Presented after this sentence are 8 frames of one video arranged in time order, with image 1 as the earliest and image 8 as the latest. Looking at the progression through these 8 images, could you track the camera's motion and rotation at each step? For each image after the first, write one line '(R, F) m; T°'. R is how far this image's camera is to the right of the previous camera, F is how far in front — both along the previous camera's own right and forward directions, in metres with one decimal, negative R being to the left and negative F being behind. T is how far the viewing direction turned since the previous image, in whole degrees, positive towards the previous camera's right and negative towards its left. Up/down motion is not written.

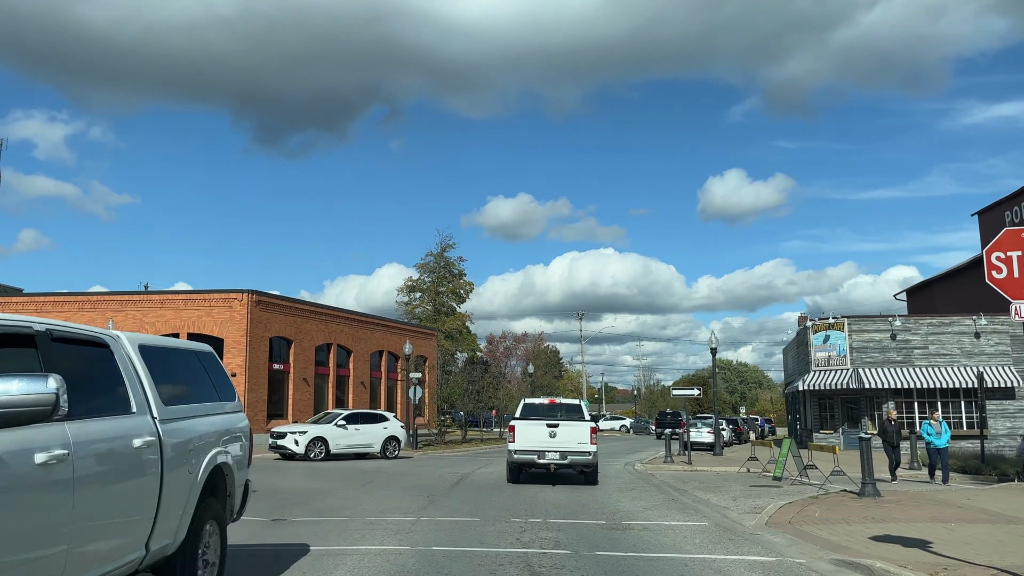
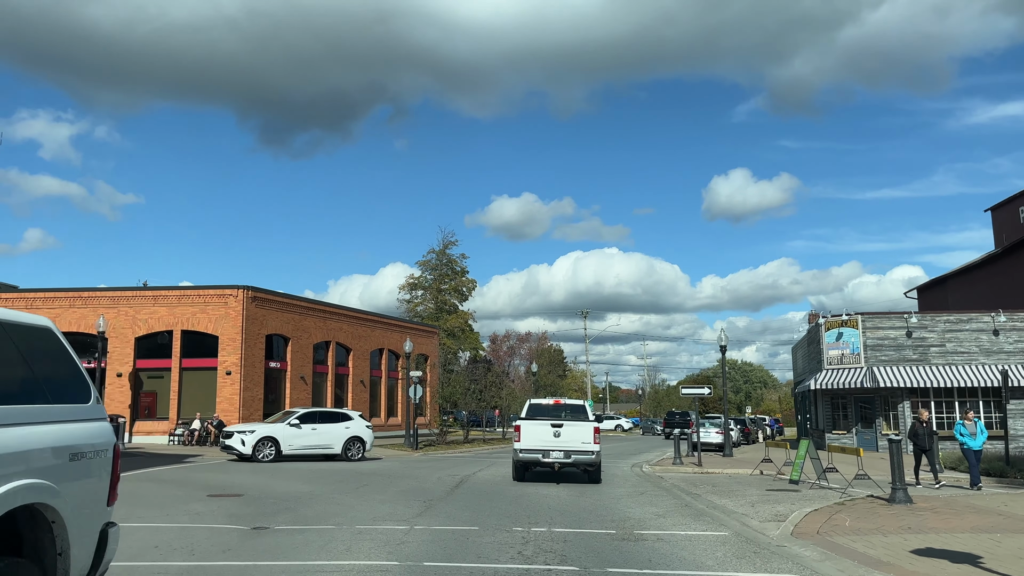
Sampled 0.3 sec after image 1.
(0.0, +1.0) m; 0°
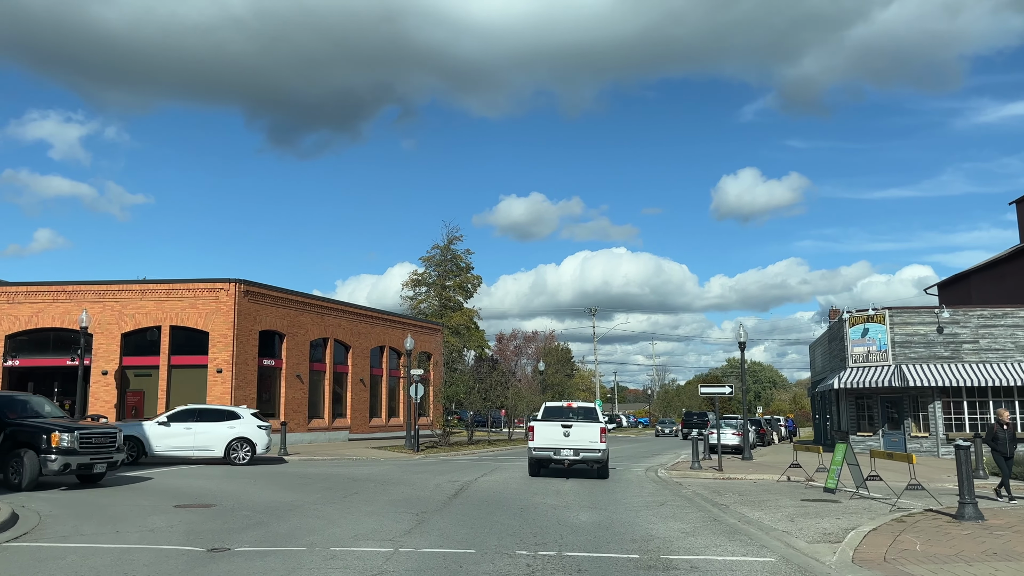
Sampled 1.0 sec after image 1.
(+0.1, +1.7) m; -1°
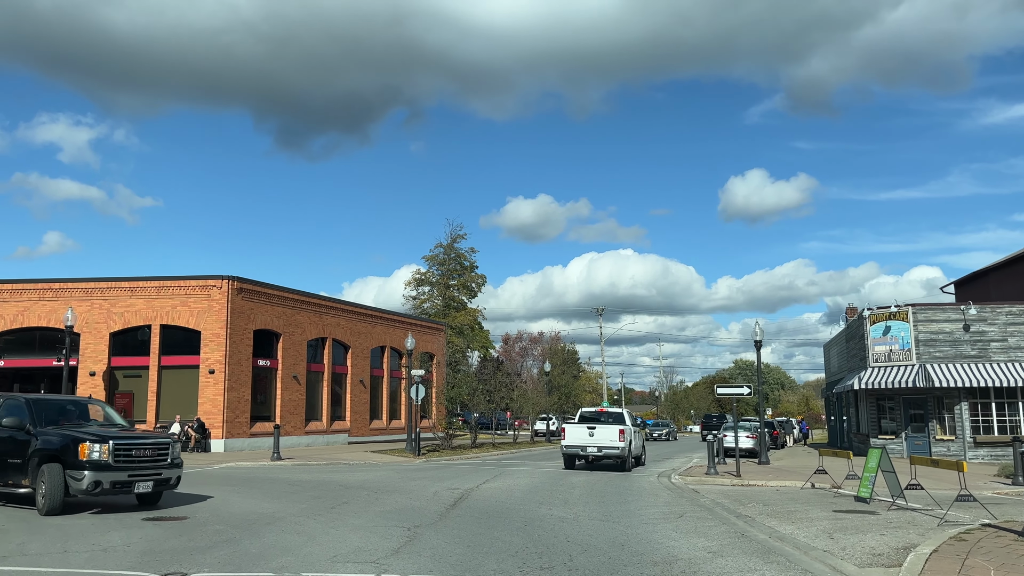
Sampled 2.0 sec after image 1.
(+0.1, +1.3) m; 0°
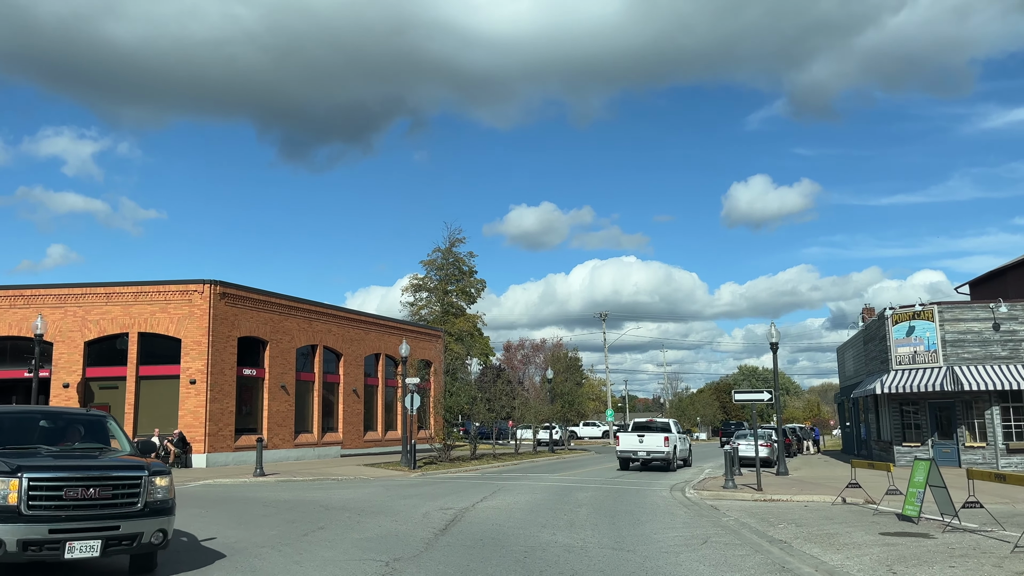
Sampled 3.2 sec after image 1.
(+0.1, +1.7) m; 0°
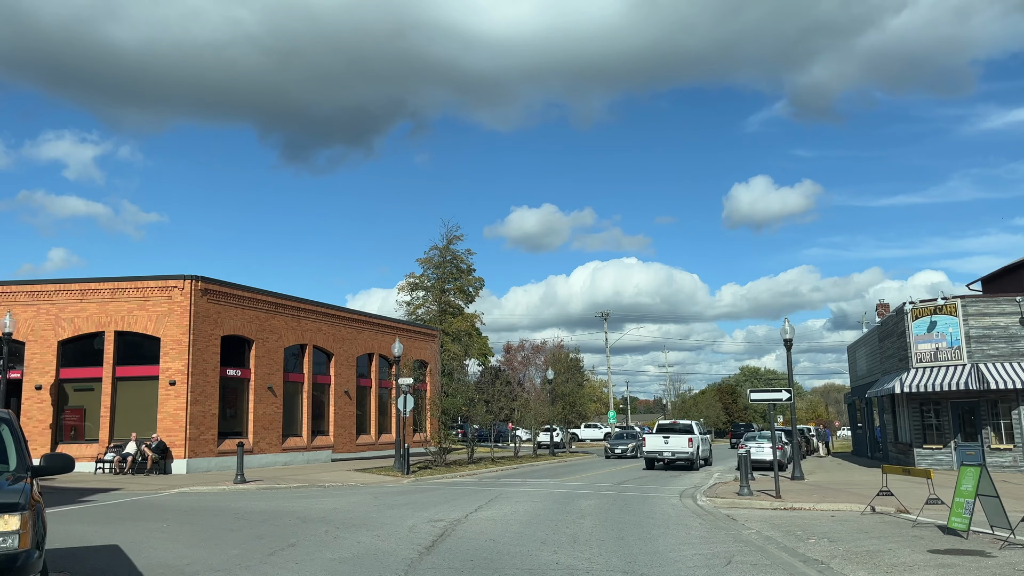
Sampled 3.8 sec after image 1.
(+0.1, +1.5) m; 0°
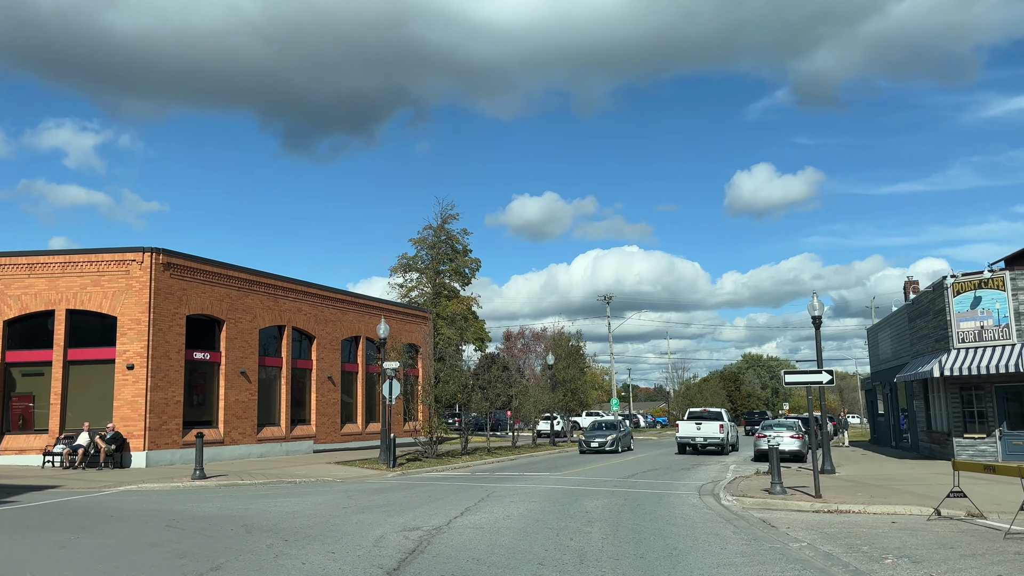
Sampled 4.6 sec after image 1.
(+0.1, +2.6) m; 0°
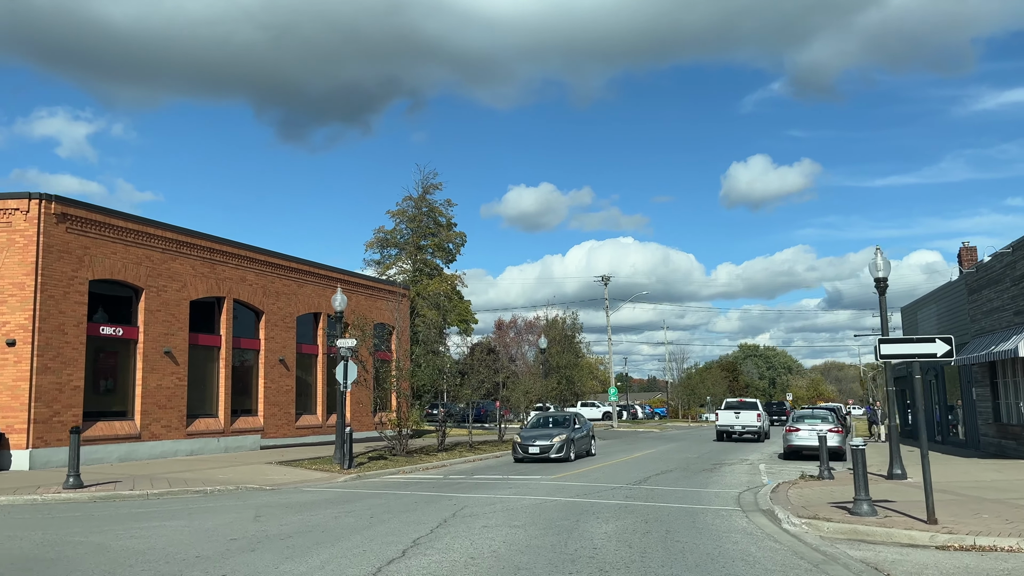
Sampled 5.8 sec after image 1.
(+0.3, +4.7) m; 0°
